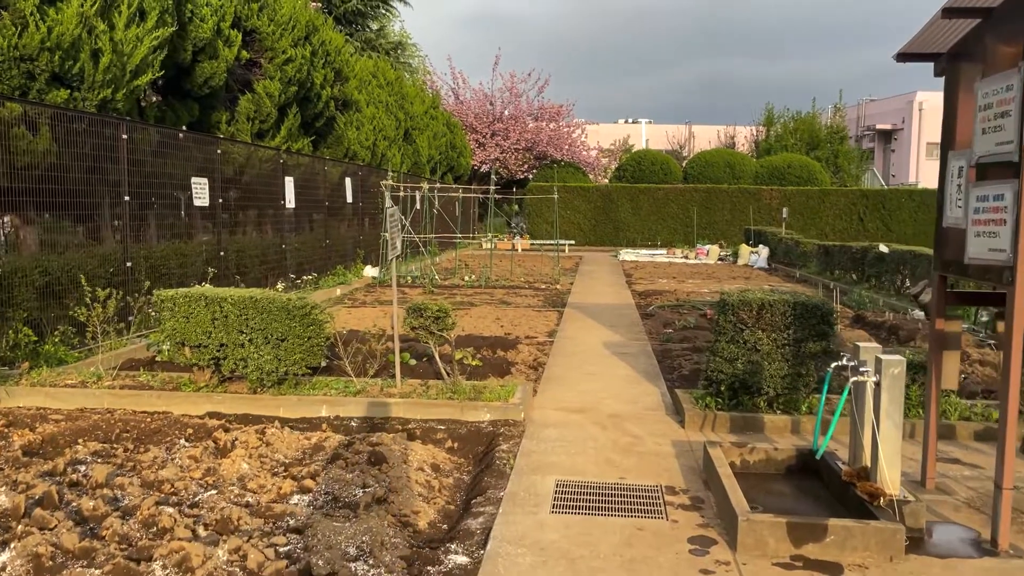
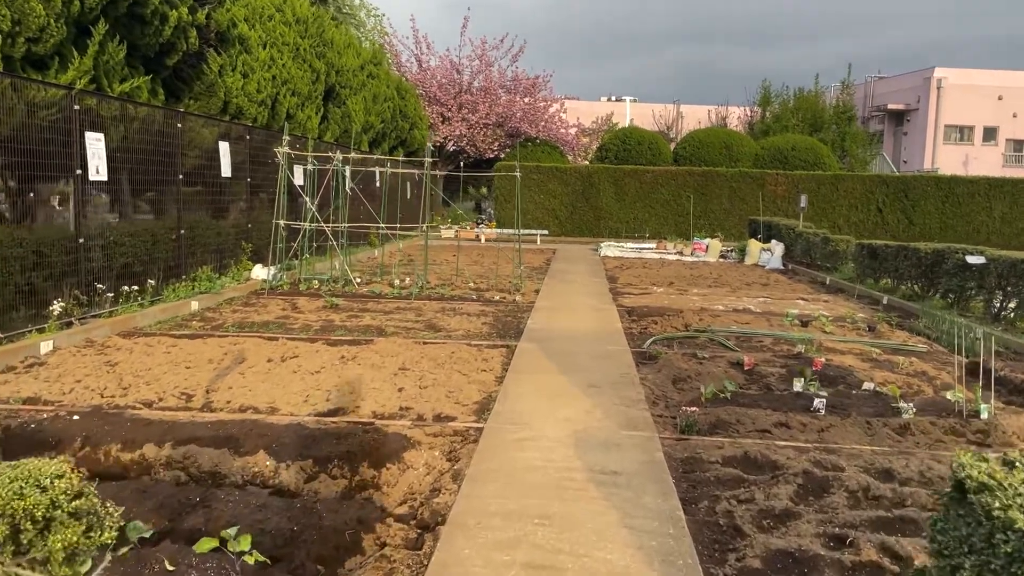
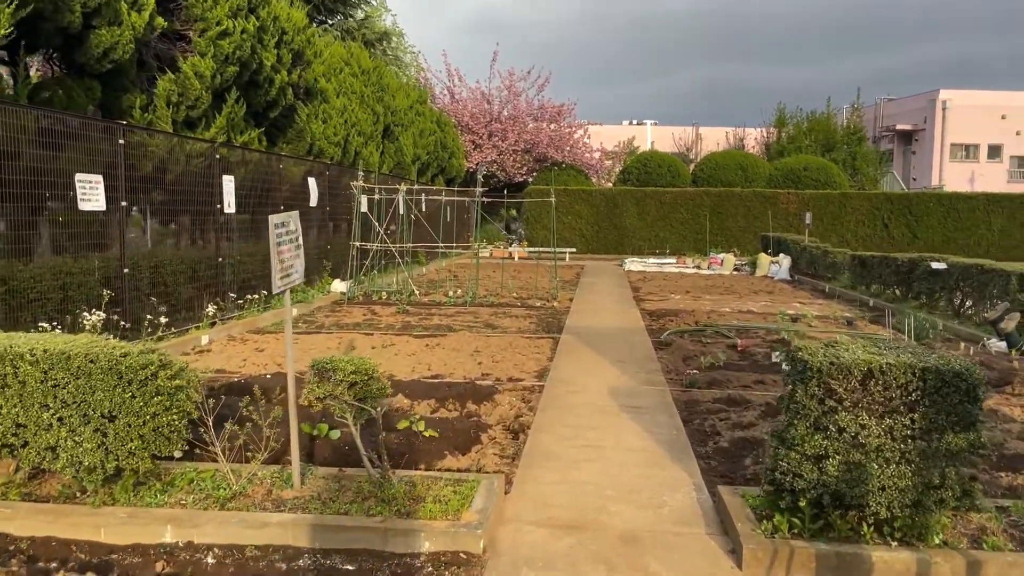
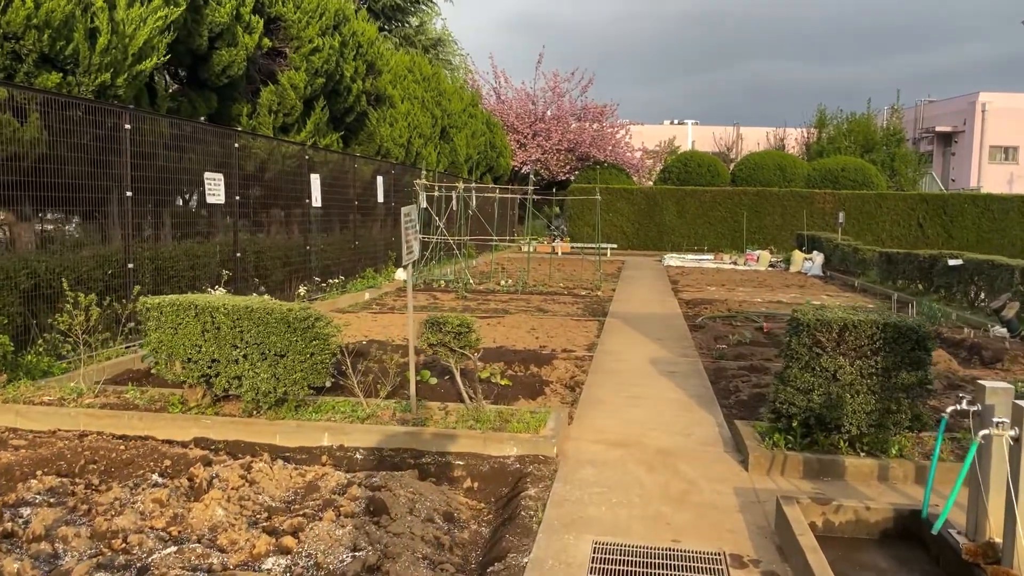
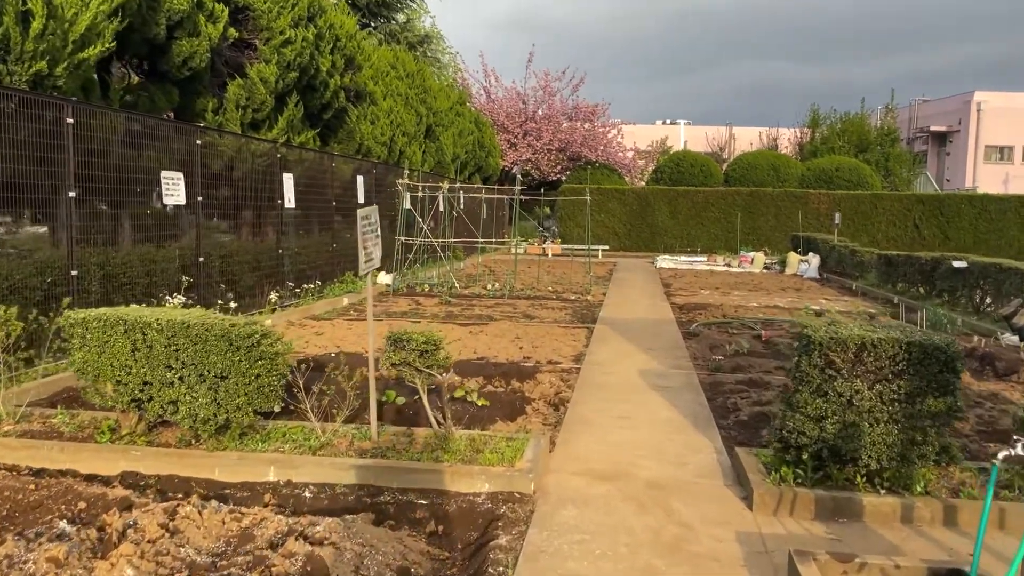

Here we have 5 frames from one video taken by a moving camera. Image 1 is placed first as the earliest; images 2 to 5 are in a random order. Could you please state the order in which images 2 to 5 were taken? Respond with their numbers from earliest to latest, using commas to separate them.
4, 5, 3, 2
